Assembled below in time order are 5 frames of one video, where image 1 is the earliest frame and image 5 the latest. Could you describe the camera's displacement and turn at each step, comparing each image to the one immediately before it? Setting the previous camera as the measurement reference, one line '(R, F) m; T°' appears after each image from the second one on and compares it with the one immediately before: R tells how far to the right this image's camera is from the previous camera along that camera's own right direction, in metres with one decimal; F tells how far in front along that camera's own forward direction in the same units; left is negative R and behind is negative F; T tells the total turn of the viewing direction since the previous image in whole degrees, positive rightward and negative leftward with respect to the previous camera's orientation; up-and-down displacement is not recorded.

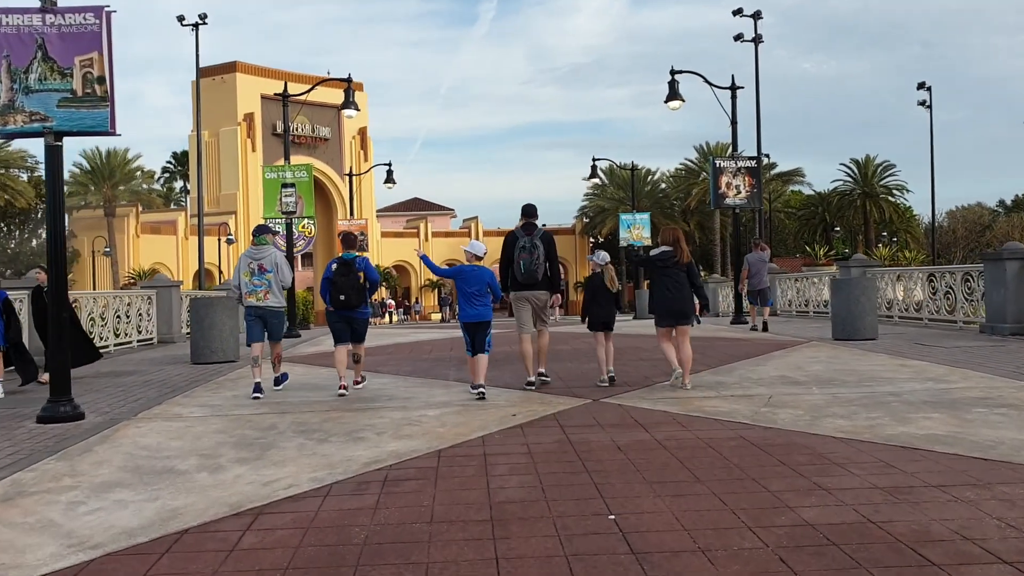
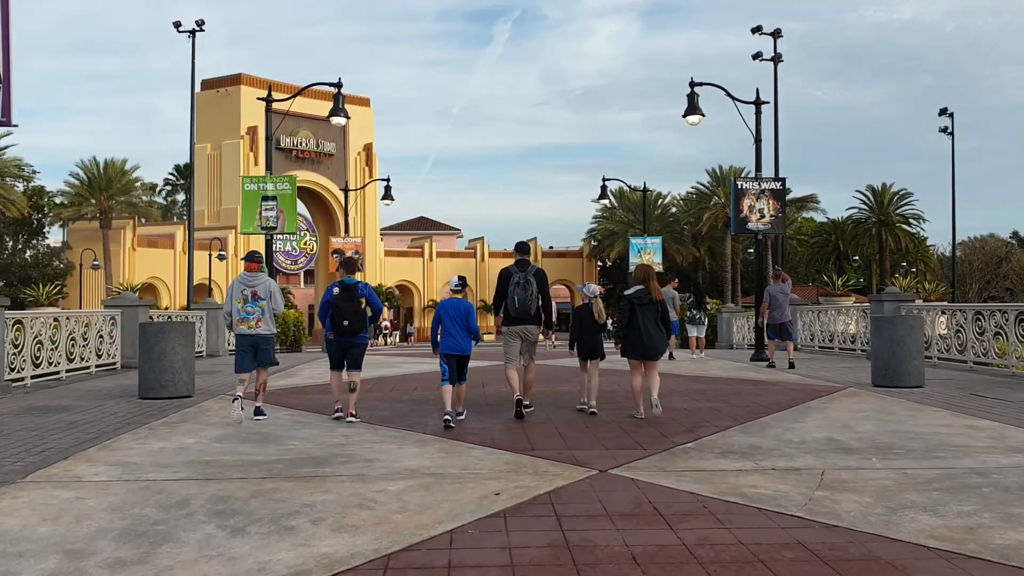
(+0.1, +1.6) m; 0°
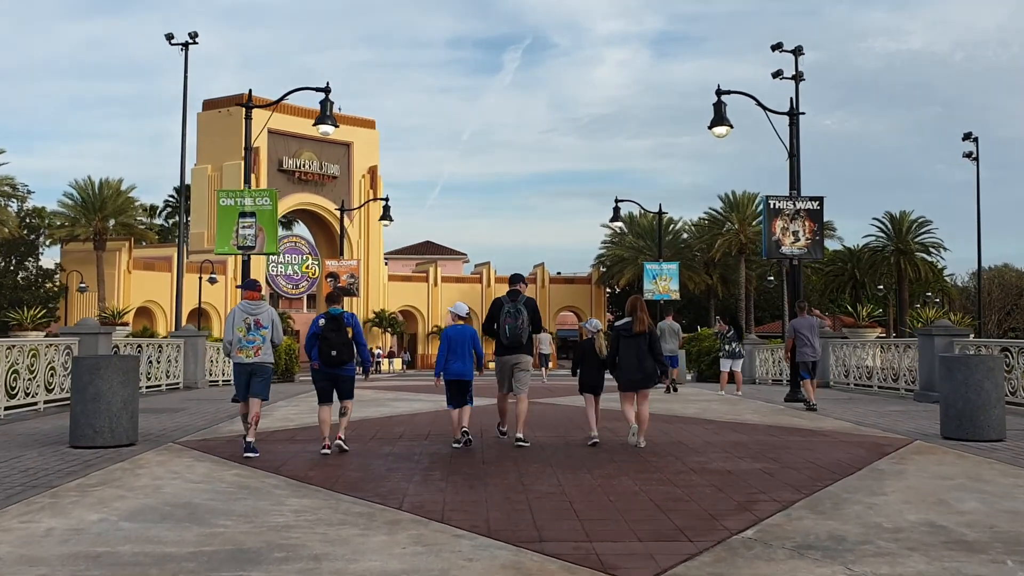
(0.0, +1.8) m; 0°
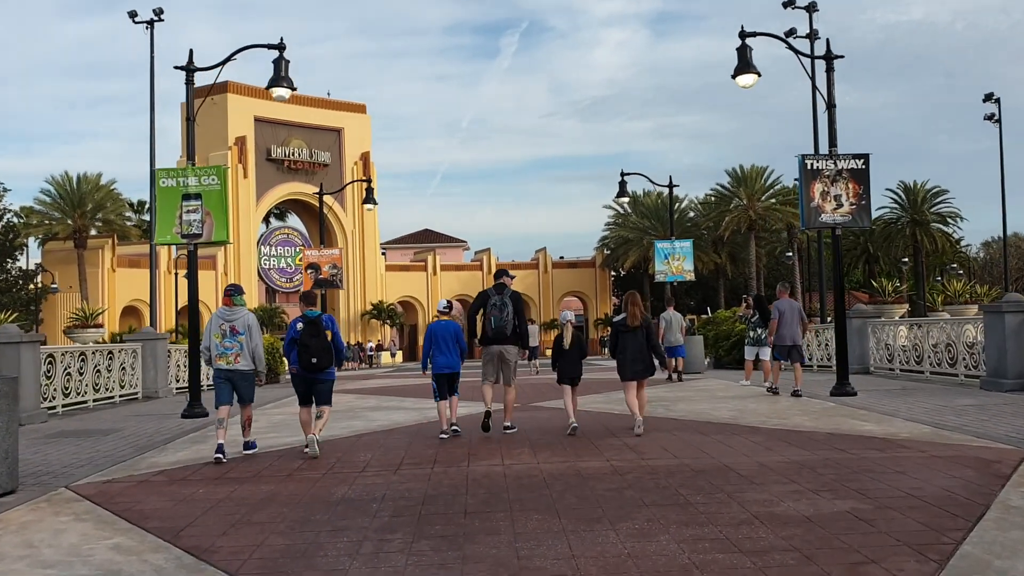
(+0.1, +2.3) m; 0°
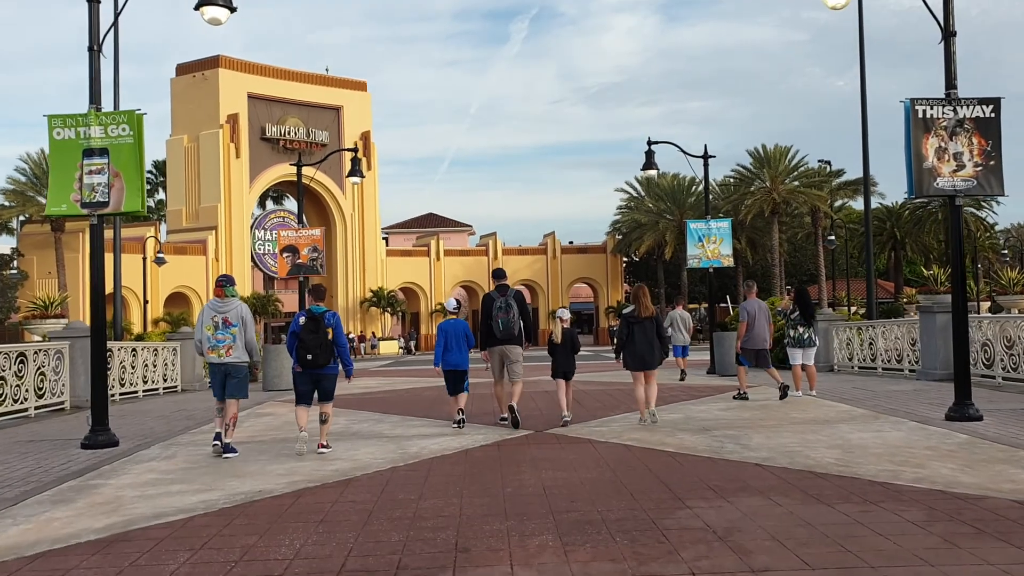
(0.0, +3.2) m; 0°
